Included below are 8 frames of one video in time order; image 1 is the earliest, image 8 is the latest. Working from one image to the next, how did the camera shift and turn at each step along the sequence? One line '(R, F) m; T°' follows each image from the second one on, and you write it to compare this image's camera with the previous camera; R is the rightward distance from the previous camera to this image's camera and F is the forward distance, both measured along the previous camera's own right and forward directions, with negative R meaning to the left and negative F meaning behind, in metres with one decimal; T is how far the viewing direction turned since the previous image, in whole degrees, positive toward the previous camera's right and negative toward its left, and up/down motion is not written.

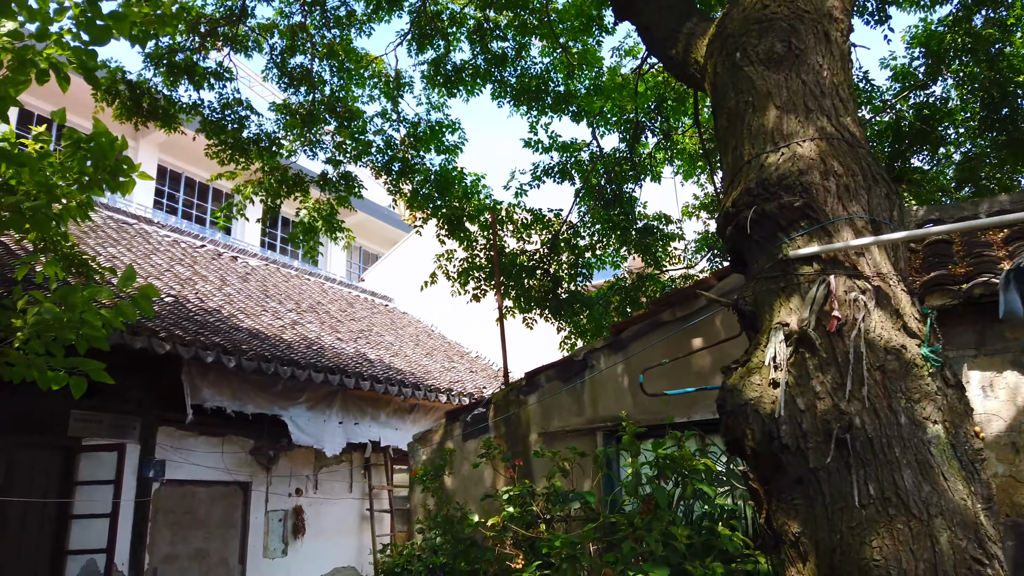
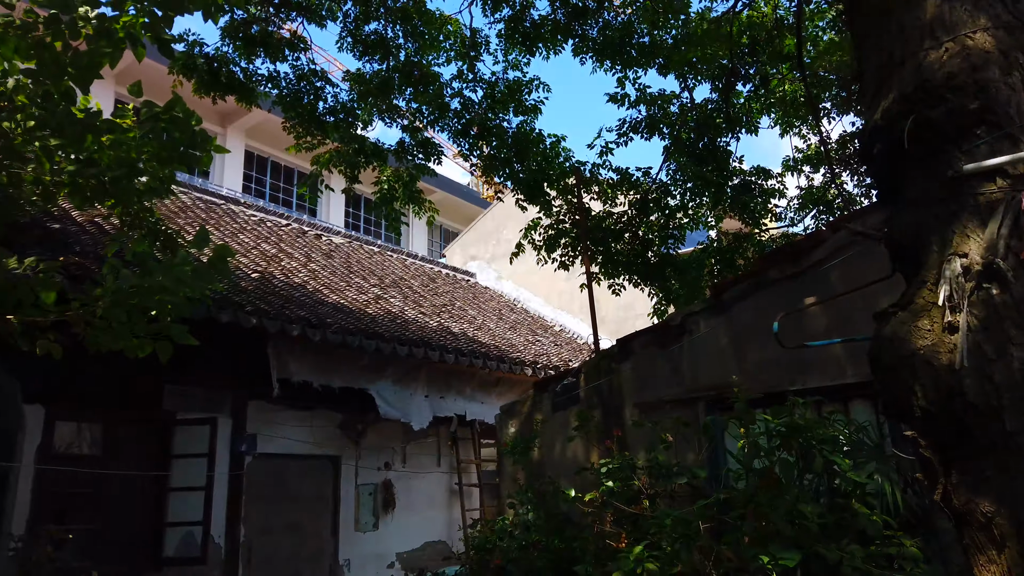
(-0.1, +0.3) m; -6°
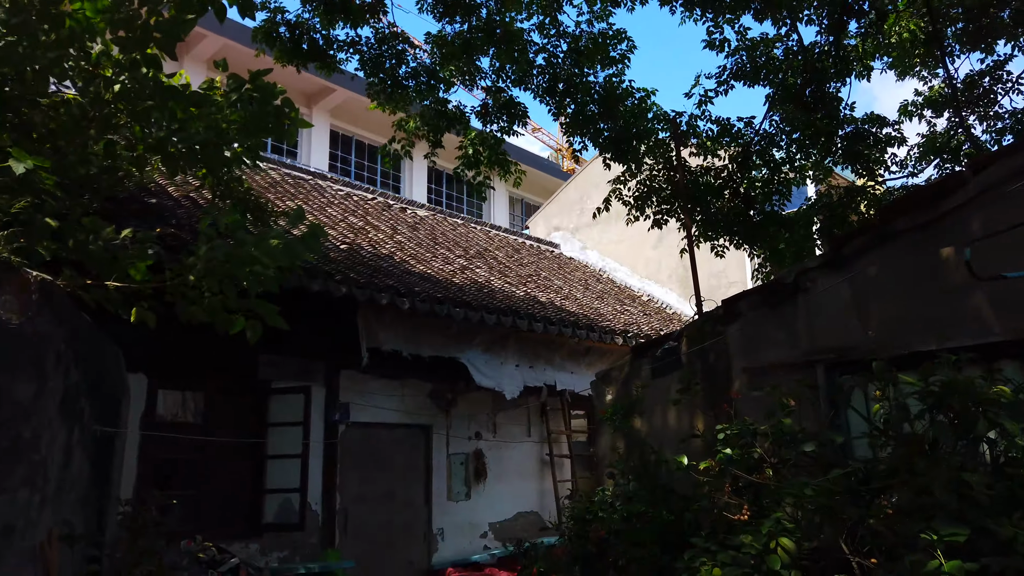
(-0.1, +0.2) m; -6°
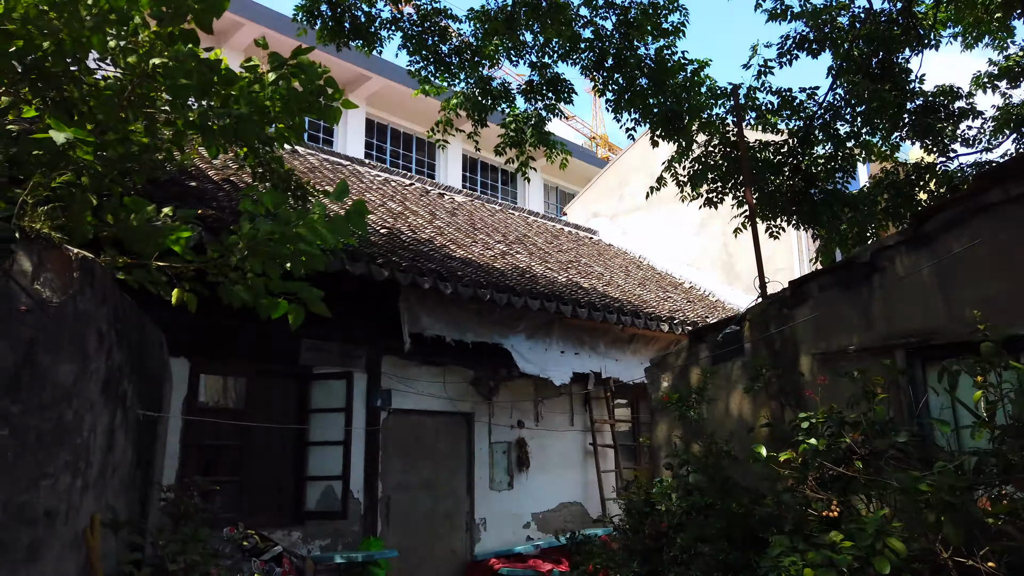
(-0.1, +0.2) m; -2°
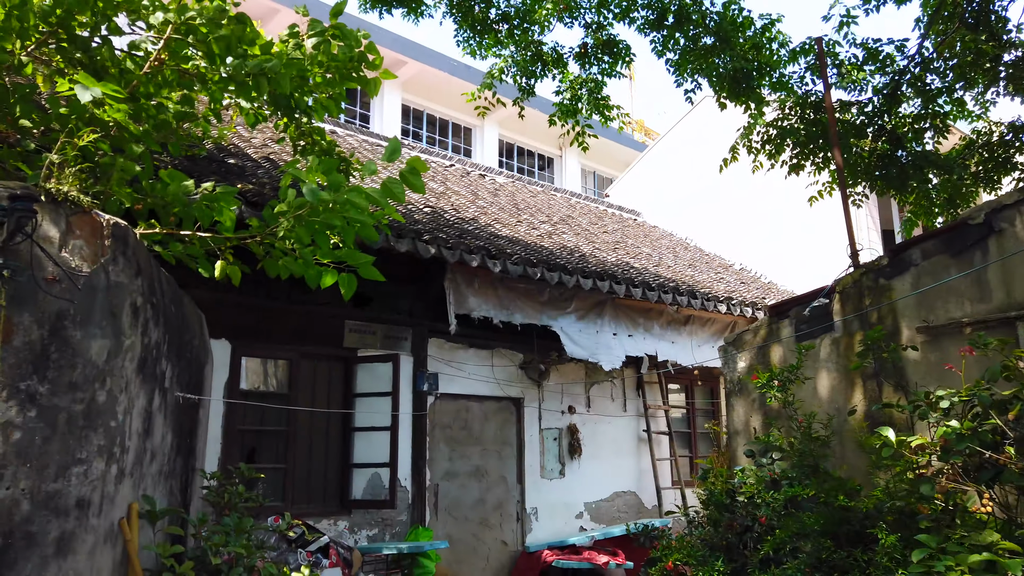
(-0.2, +0.4) m; -3°
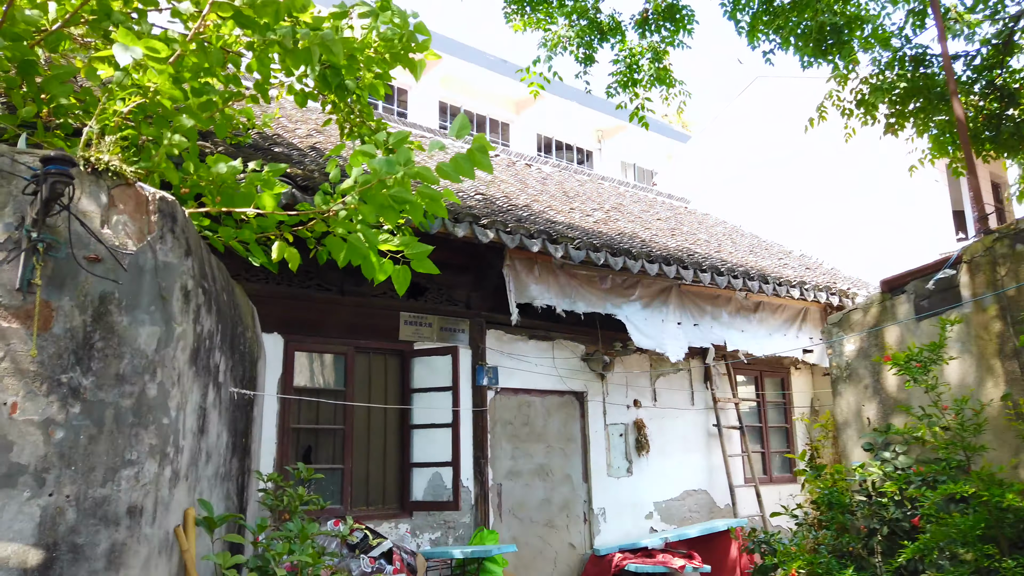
(-0.2, +0.4) m; -3°
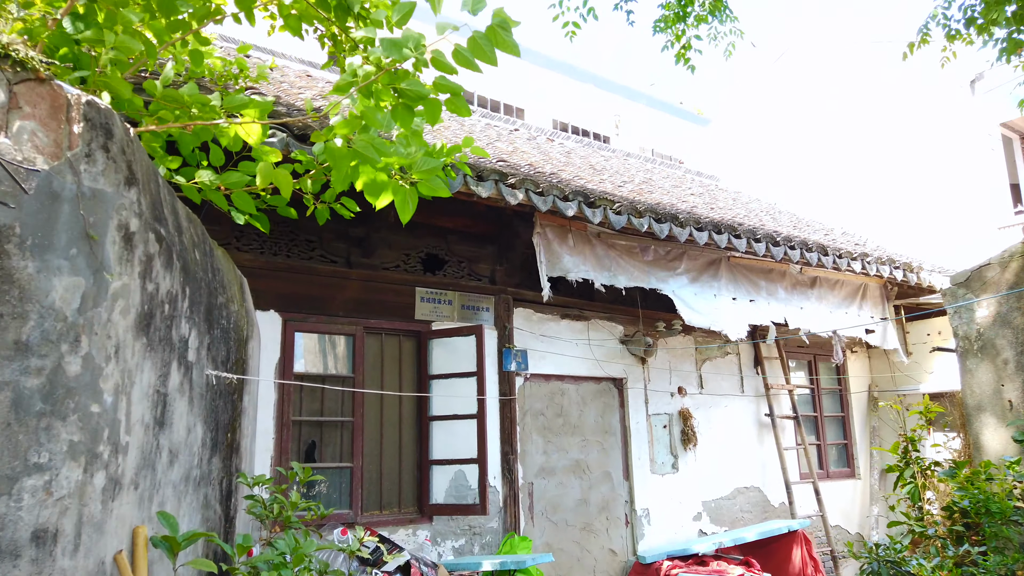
(-0.1, +0.8) m; -1°
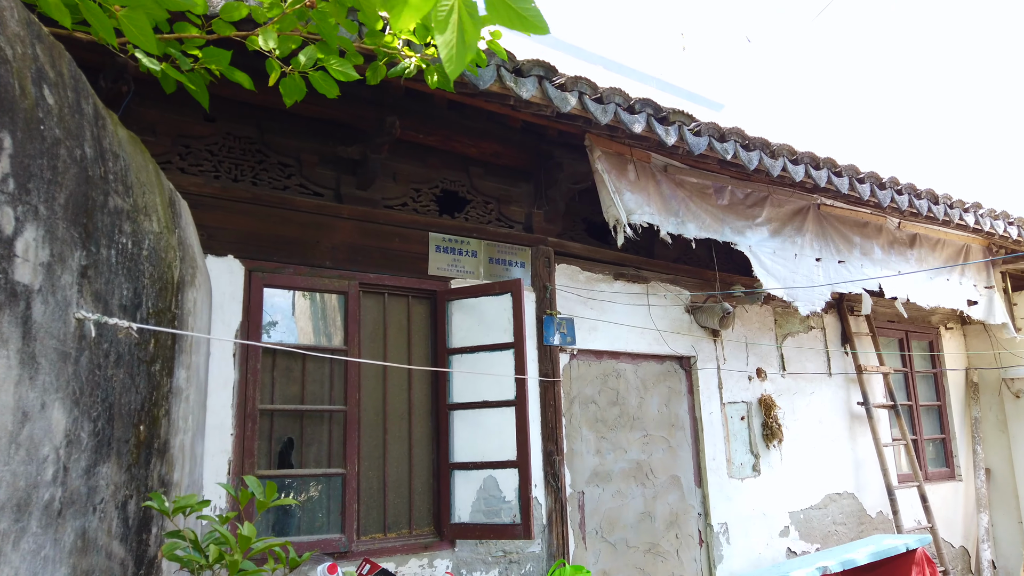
(-0.2, +1.3) m; 0°
